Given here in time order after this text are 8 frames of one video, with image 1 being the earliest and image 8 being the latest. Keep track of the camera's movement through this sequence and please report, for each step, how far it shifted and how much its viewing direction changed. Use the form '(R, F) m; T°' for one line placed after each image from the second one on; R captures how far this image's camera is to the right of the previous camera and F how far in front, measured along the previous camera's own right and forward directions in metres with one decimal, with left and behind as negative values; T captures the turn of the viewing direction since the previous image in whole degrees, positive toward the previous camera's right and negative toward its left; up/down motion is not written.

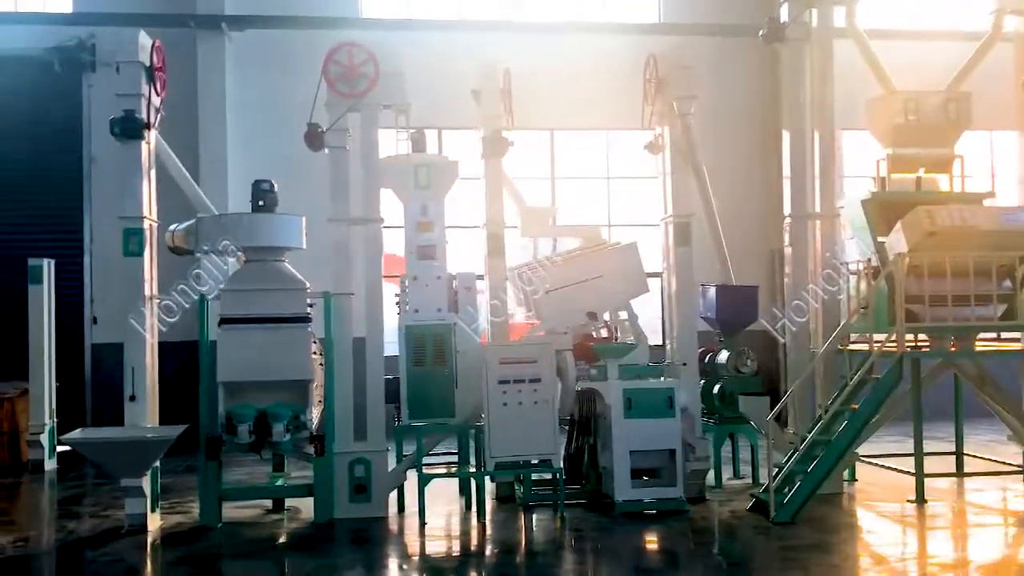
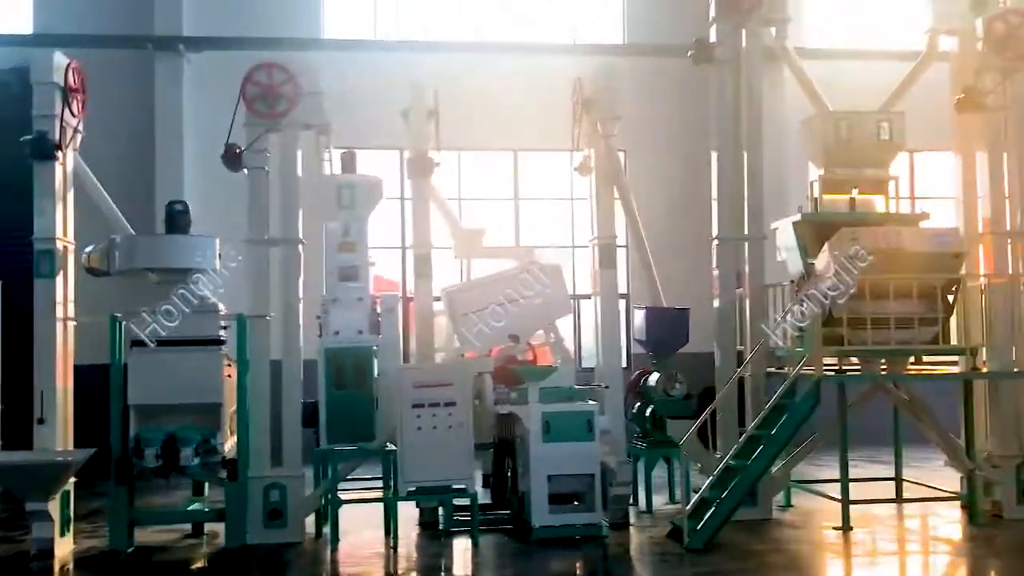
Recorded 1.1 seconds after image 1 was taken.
(+0.8, +0.1) m; 0°
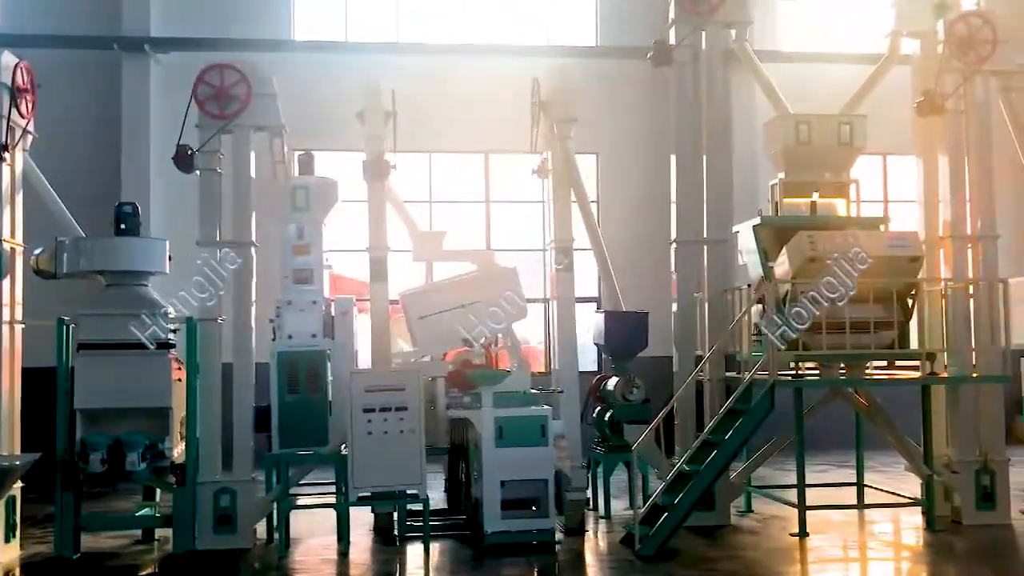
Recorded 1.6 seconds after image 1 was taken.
(+0.3, +0.1) m; 0°
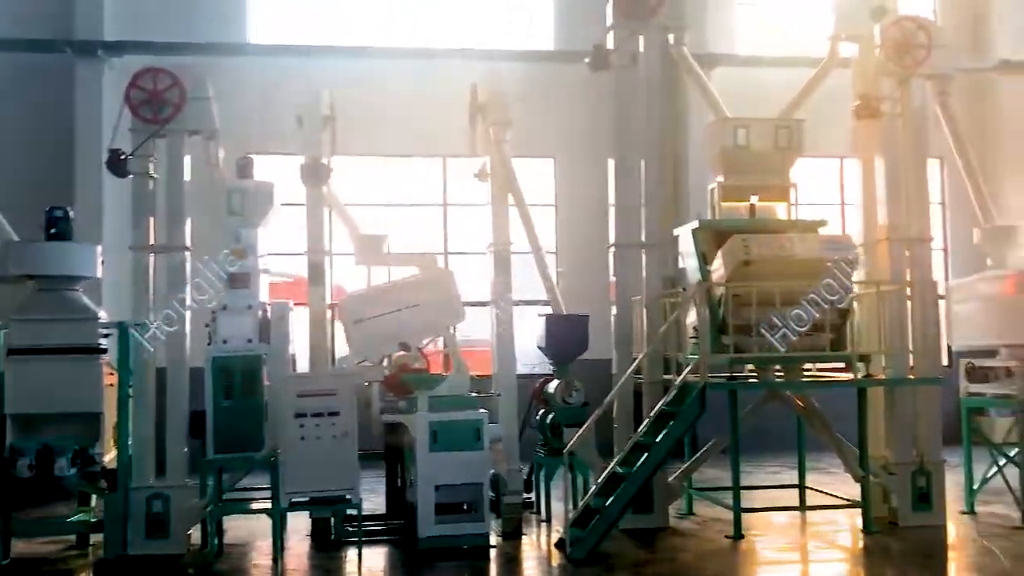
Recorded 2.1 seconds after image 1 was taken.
(+0.4, 0.0) m; +1°
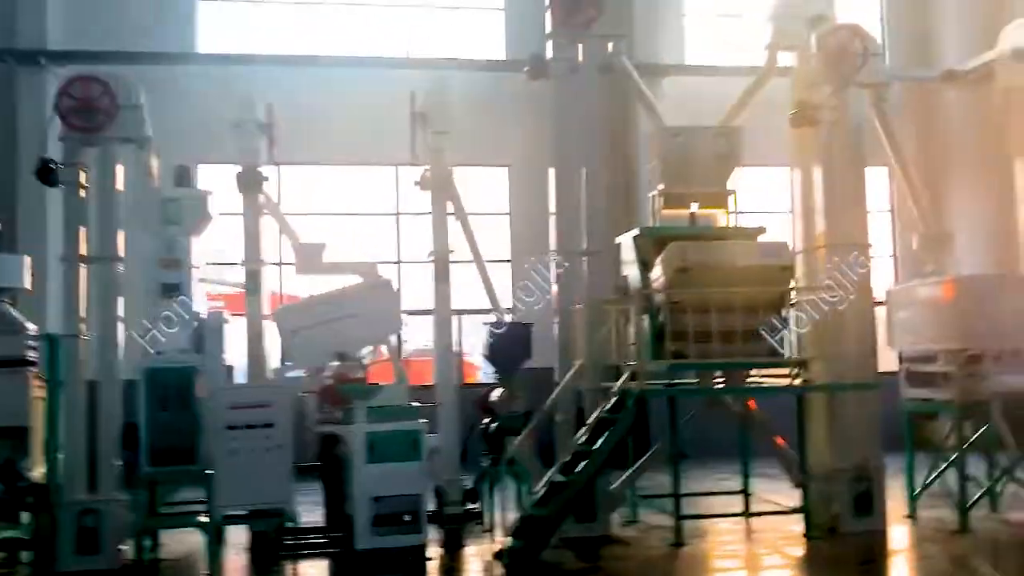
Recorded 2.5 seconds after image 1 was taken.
(+0.3, 0.0) m; +2°
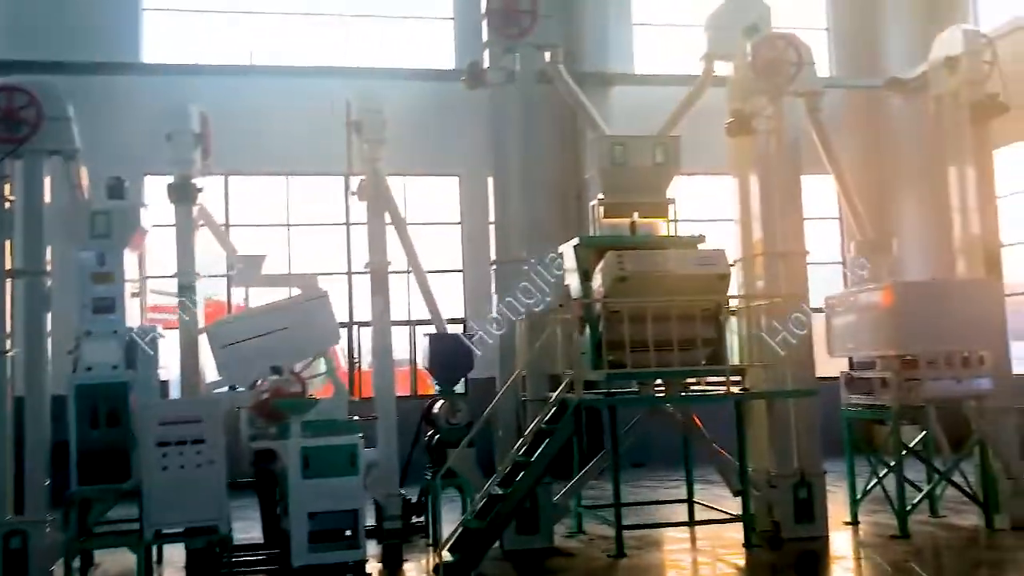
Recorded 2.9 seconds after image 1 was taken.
(+0.3, 0.0) m; +2°
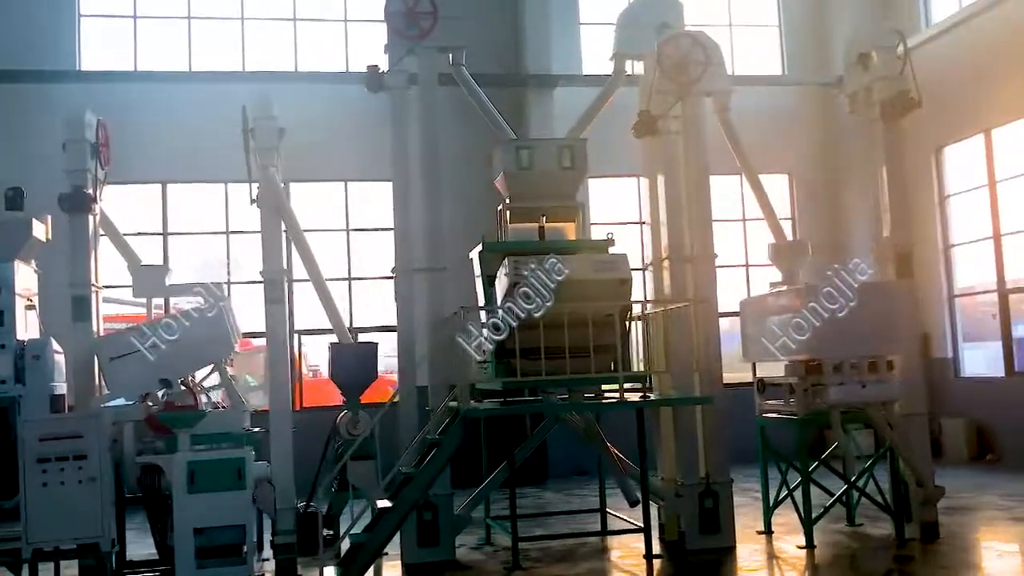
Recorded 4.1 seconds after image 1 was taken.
(+0.8, +0.1) m; 0°
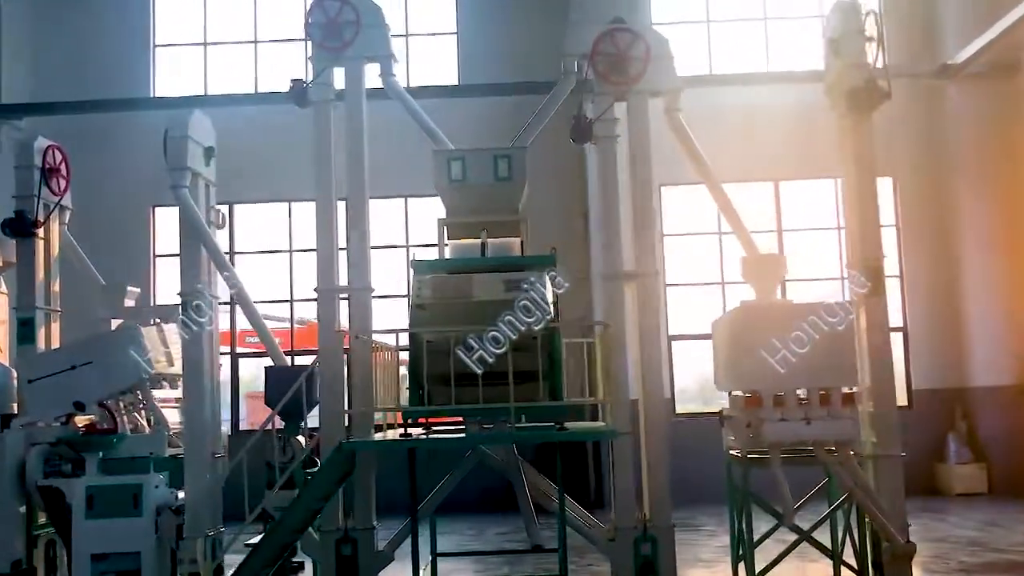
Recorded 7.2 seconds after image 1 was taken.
(+2.1, +0.8) m; -11°
